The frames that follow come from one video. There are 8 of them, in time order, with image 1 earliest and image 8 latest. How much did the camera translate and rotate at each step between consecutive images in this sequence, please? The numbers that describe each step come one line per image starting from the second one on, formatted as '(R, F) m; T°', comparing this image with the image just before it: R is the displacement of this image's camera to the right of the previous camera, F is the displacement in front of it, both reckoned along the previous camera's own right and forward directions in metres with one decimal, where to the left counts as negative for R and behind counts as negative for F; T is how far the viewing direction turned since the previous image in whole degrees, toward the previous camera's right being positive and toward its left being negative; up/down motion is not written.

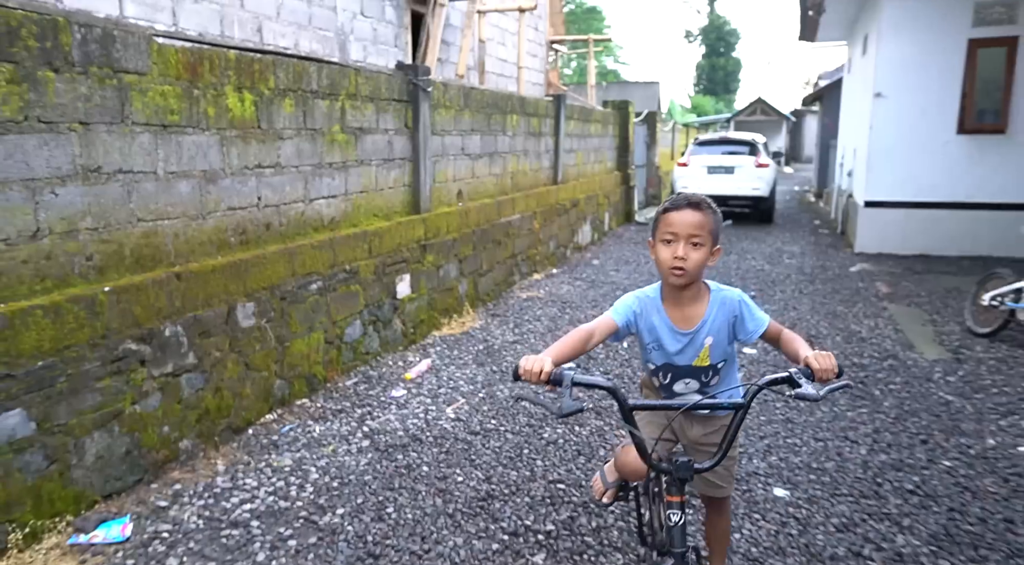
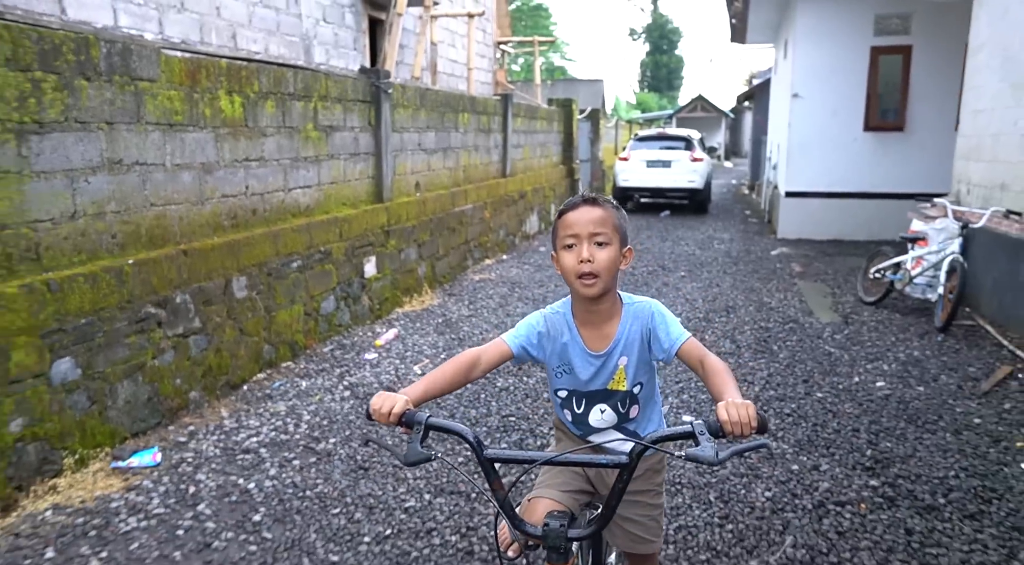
(0.0, -0.7) m; +4°
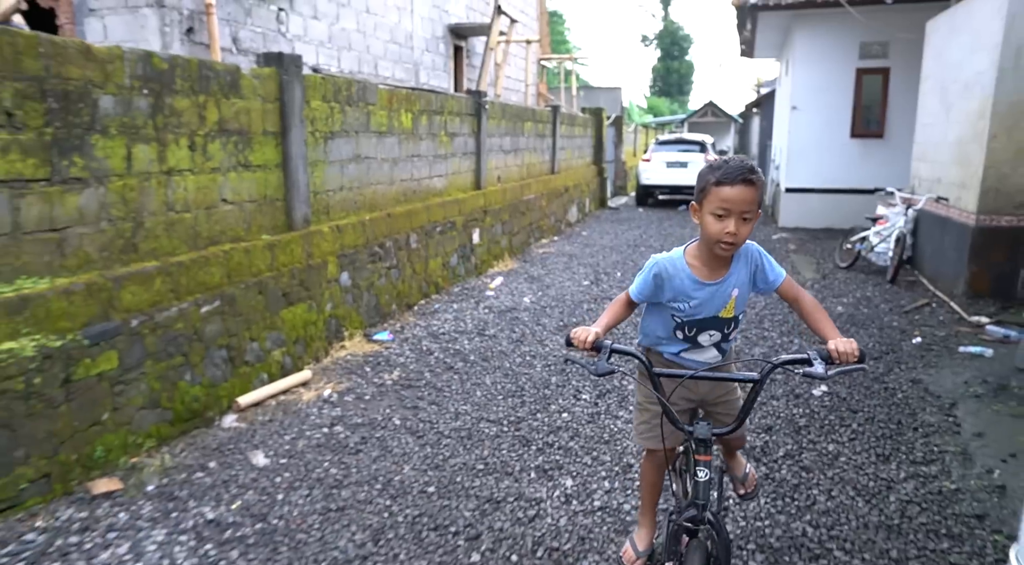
(-0.7, -2.1) m; -1°
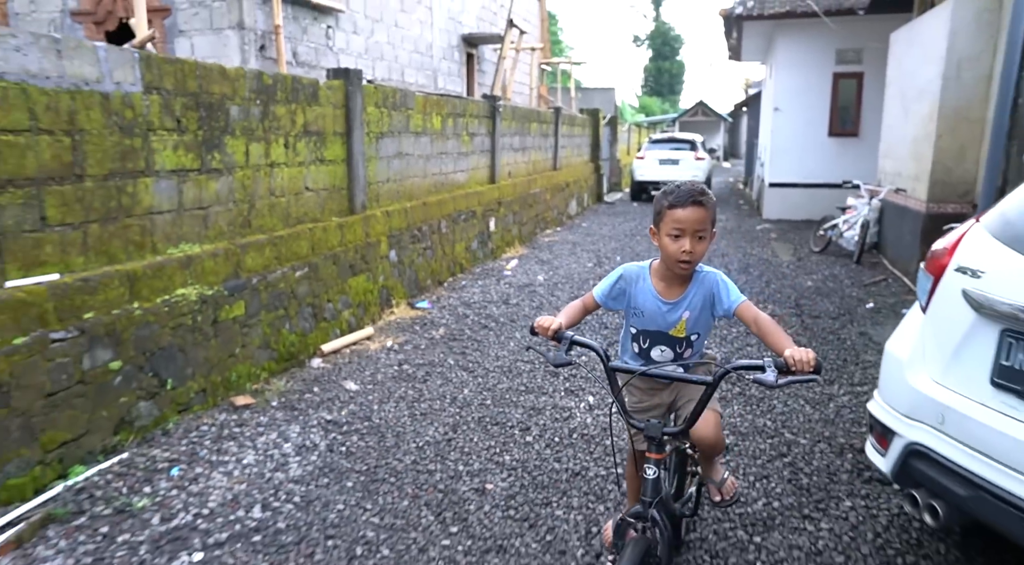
(-0.3, -1.0) m; +1°
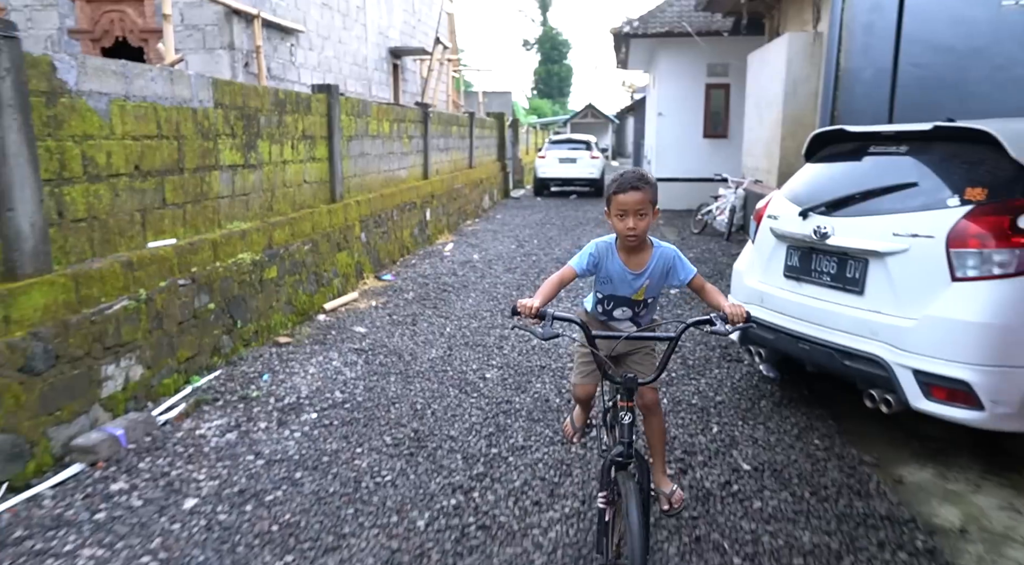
(-0.6, -1.5) m; +9°
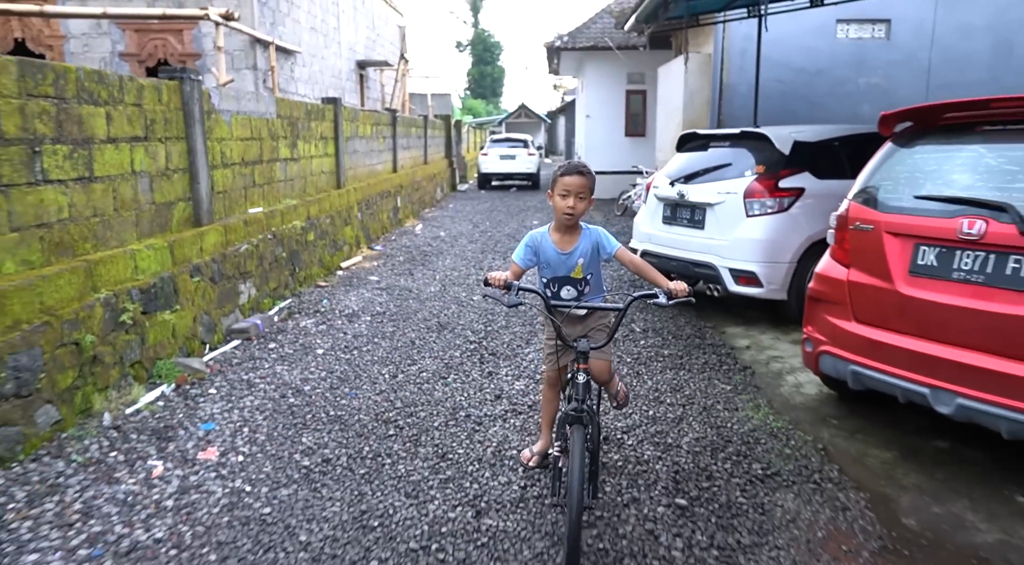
(-0.4, -2.2) m; +5°
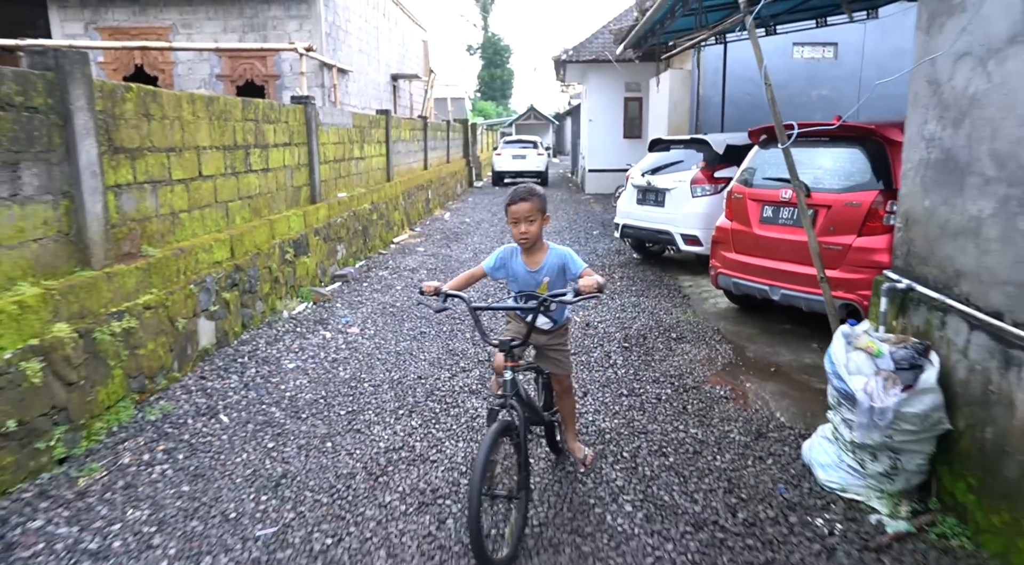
(-0.1, -2.3) m; -1°
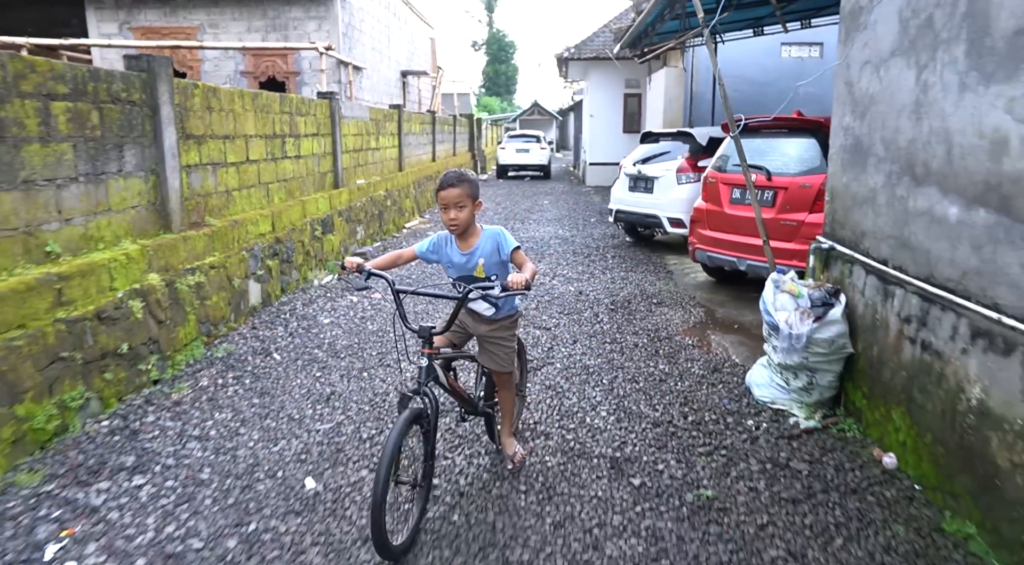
(0.0, -0.8) m; 0°
